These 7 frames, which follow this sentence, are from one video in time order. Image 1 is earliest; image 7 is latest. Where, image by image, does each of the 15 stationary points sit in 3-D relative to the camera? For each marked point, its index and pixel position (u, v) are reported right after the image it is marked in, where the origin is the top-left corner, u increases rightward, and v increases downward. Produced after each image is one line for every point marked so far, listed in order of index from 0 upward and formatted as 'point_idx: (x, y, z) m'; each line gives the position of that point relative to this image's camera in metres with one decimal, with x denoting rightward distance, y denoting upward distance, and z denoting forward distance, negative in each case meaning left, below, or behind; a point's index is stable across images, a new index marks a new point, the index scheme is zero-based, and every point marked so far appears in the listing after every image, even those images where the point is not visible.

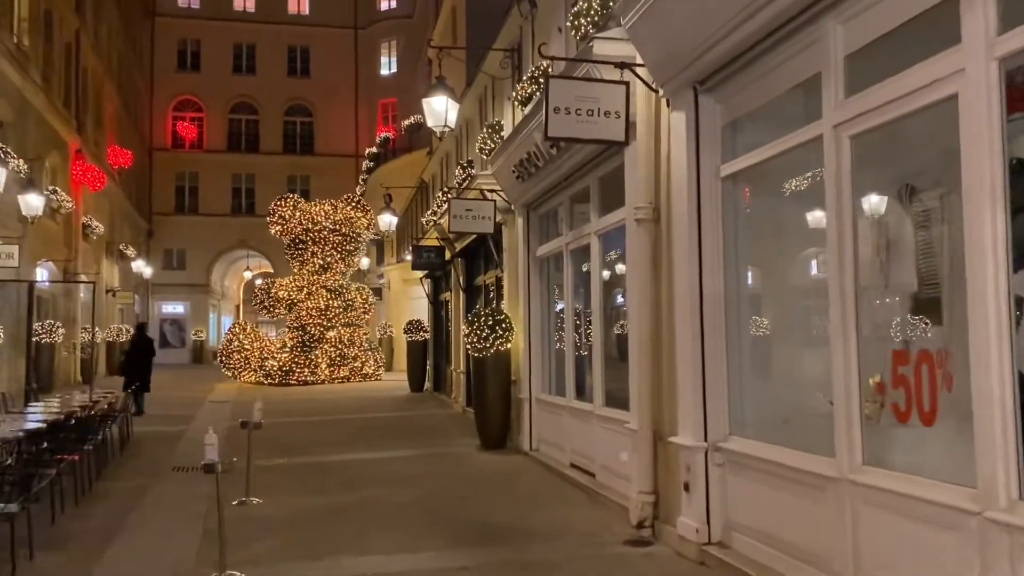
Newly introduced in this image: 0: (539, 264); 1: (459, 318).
0: (+0.4, +0.3, +10.6) m
1: (-1.0, -0.6, +15.8) m
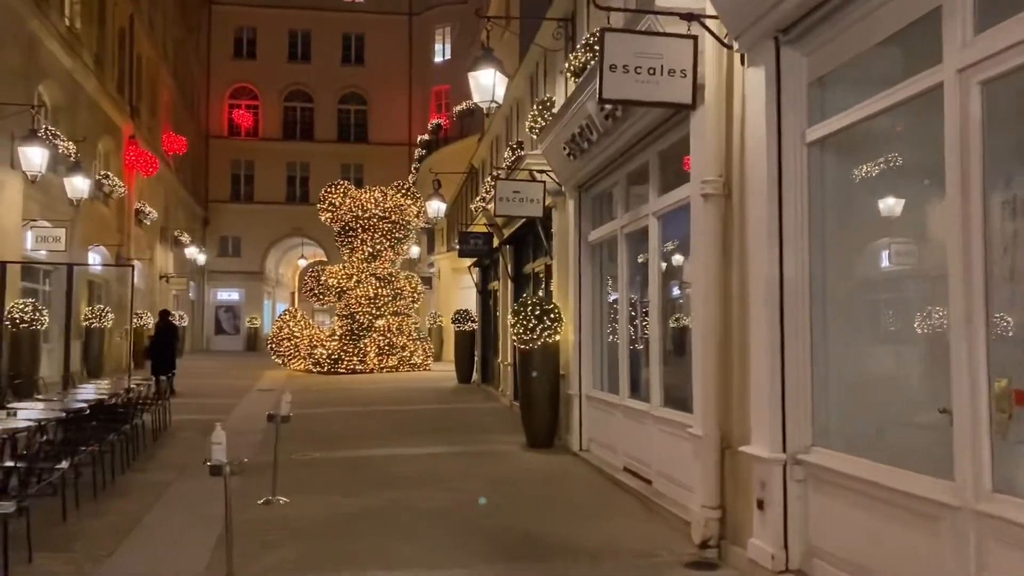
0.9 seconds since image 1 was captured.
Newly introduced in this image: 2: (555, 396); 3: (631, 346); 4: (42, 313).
0: (+1.0, +0.5, +9.8) m
1: (-0.1, -0.4, +15.1) m
2: (+0.5, -1.3, +10.0) m
3: (+1.2, -0.6, +8.4) m
4: (-8.5, -0.4, +14.8) m
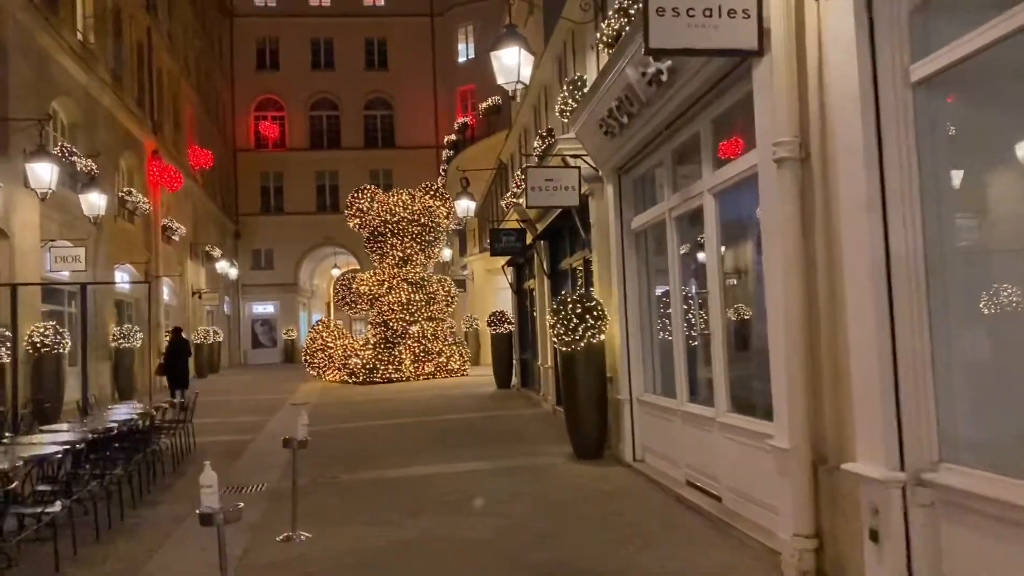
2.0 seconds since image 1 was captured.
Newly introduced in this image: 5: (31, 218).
0: (+1.3, +0.5, +8.9) m
1: (+0.6, -0.3, +14.2) m
2: (+1.0, -1.3, +9.1) m
3: (+1.6, -0.5, +7.5) m
4: (-7.8, -0.8, +14.3) m
5: (-8.5, +1.3, +14.5) m
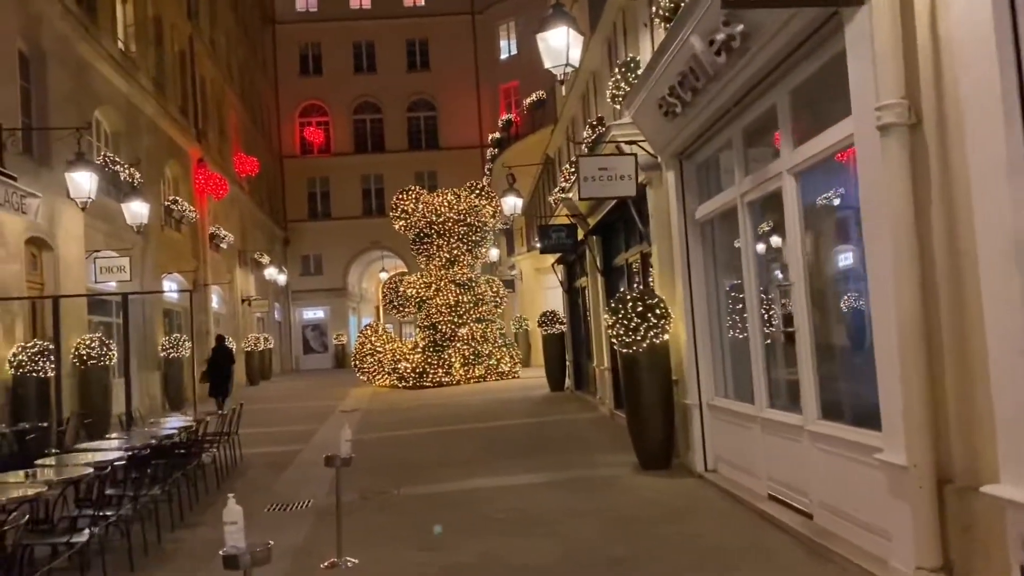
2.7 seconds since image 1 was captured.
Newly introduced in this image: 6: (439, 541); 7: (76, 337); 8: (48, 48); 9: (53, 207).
0: (+1.9, +0.6, +8.2) m
1: (+1.4, -0.3, +13.5) m
2: (+1.6, -1.2, +8.4) m
3: (+2.1, -0.5, +6.8) m
4: (-6.9, -1.0, +14.1) m
5: (-7.7, +1.1, +14.3) m
6: (-0.6, -2.0, +6.5) m
7: (-7.6, -0.8, +14.3) m
8: (-7.8, +4.0, +13.8) m
9: (-7.5, +1.3, +13.4) m
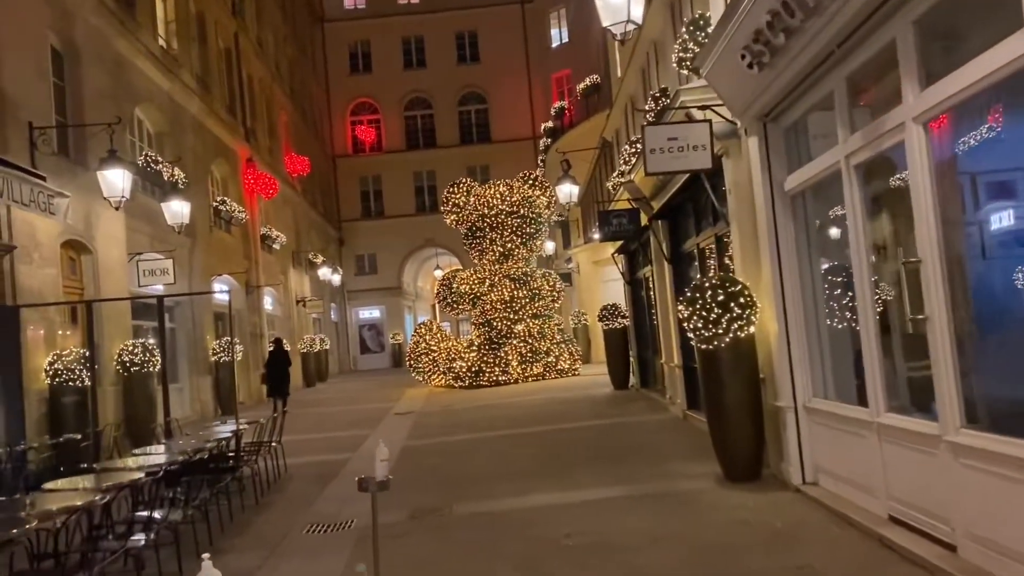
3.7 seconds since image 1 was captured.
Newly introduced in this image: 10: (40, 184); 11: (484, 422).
0: (+2.4, +0.7, +7.0) m
1: (+2.3, -0.1, +12.4) m
2: (+2.2, -1.1, +7.3) m
3: (+2.5, -0.3, +5.6) m
4: (-5.9, -1.1, +13.6) m
5: (-6.7, +1.0, +13.8) m
6: (-0.1, -1.9, +5.5) m
7: (-6.6, -0.9, +13.8) m
8: (-7.0, +4.0, +13.3) m
9: (-6.7, +1.3, +12.9) m
10: (-5.7, +1.3, +9.9) m
11: (-0.5, -2.3, +13.9) m
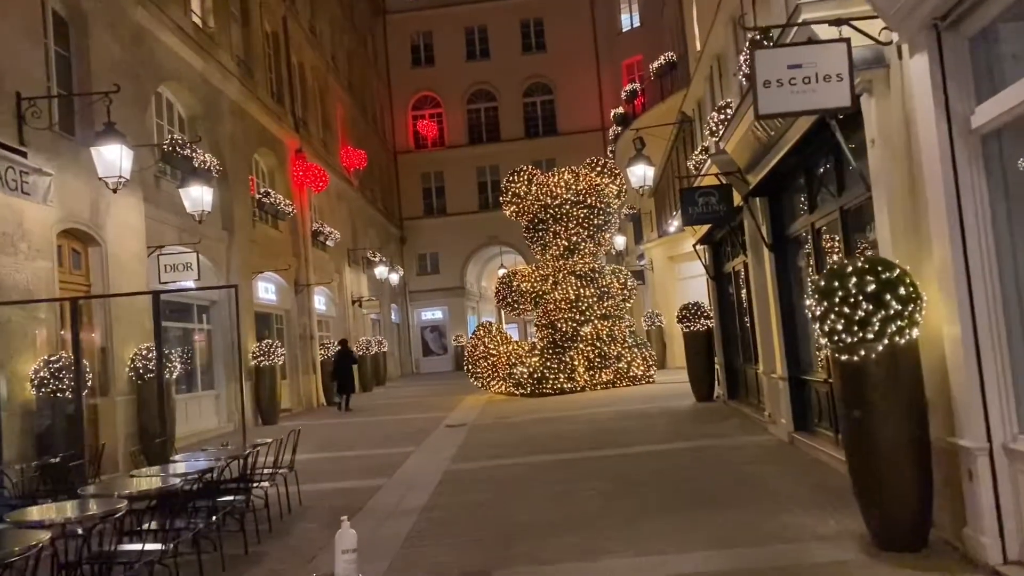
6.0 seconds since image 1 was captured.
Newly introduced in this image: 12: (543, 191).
0: (+2.7, +0.8, +4.8) m
1: (+3.1, 0.0, +10.1) m
2: (+2.5, -1.0, +5.1) m
3: (+2.7, -0.2, +3.4) m
4: (-5.0, -1.0, +12.0) m
5: (-5.8, +1.0, +12.3) m
6: (+0.1, -1.8, +3.5) m
7: (-5.7, -0.9, +12.3) m
8: (-6.1, +4.0, +11.8) m
9: (-5.8, +1.3, +11.4) m
10: (-5.1, +1.3, +8.4) m
11: (+0.4, -2.2, +11.9) m
12: (+0.8, +2.4, +20.0) m
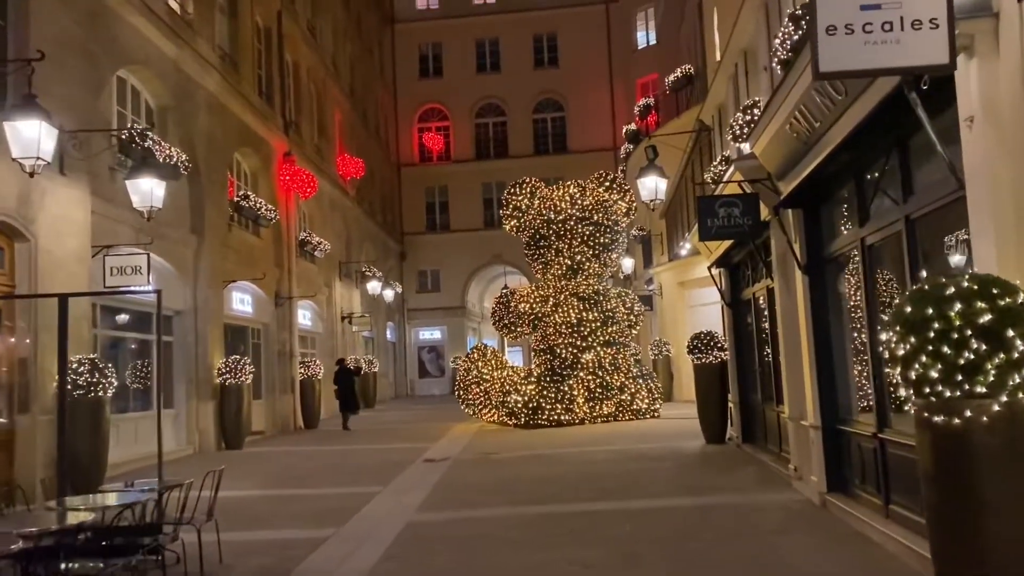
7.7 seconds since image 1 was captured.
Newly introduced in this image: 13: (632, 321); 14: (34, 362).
0: (+2.5, +0.7, +3.2) m
1: (+3.0, -0.4, +8.5) m
2: (+2.3, -1.1, +3.5) m
3: (+2.5, -0.3, +1.8) m
4: (-5.2, -1.1, +10.5) m
5: (-5.9, +1.0, +10.9) m
6: (-0.2, -1.8, +1.9) m
7: (-5.8, -0.9, +10.7) m
8: (-6.1, +4.0, +10.4) m
9: (-5.9, +1.3, +10.0) m
10: (-5.3, +1.4, +6.9) m
11: (+0.2, -2.5, +10.2) m
12: (+0.8, +1.9, +18.5) m
13: (+2.7, -0.7, +18.4) m
14: (-5.9, -0.9, +10.1) m
